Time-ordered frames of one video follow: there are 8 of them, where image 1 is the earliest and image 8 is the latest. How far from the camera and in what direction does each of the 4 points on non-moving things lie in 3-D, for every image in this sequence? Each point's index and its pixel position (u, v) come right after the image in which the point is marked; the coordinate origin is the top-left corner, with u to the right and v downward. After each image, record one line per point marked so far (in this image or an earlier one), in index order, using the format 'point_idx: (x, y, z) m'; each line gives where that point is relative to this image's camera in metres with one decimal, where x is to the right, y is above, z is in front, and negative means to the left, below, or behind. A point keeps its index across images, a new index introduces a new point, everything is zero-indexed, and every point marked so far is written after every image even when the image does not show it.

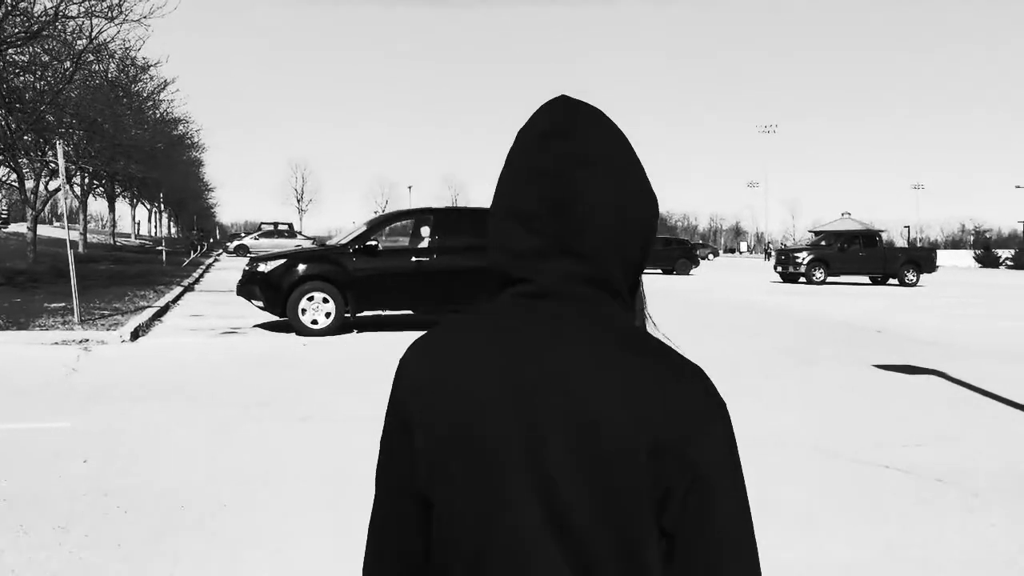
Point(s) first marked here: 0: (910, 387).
0: (+3.9, -1.0, +8.7) m
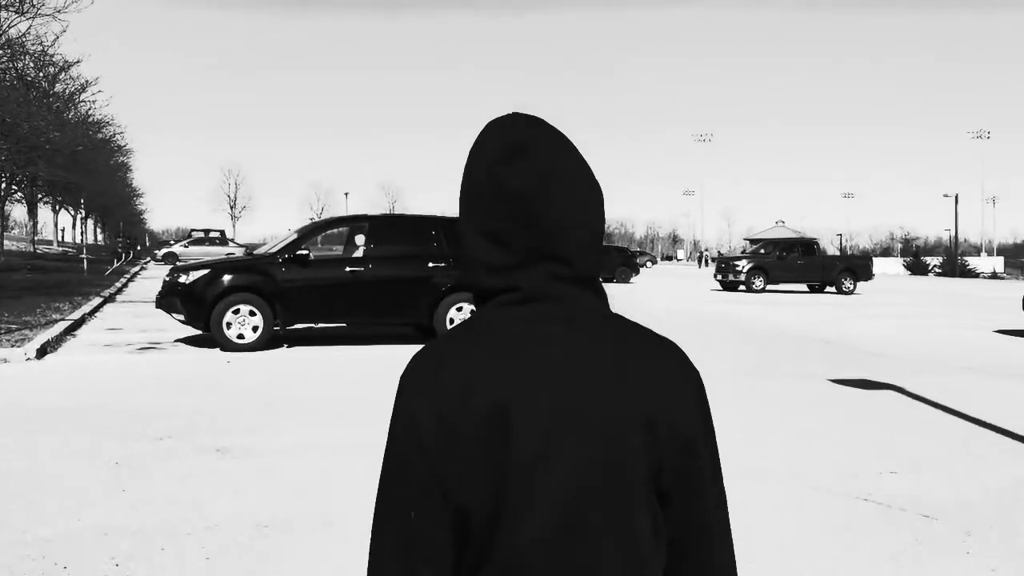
0: (+3.4, -1.1, +8.2) m
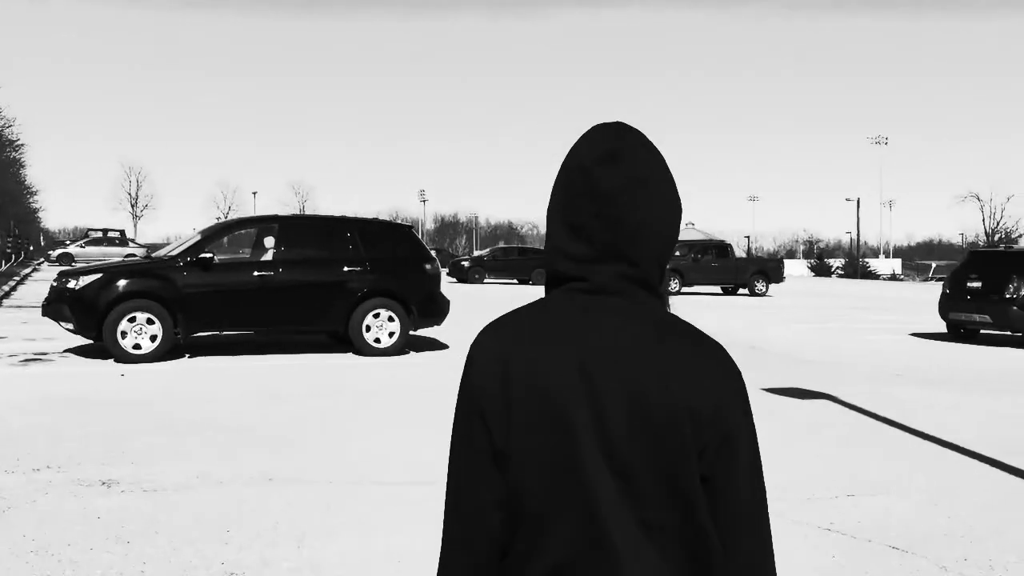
0: (+2.7, -1.2, +8.0) m
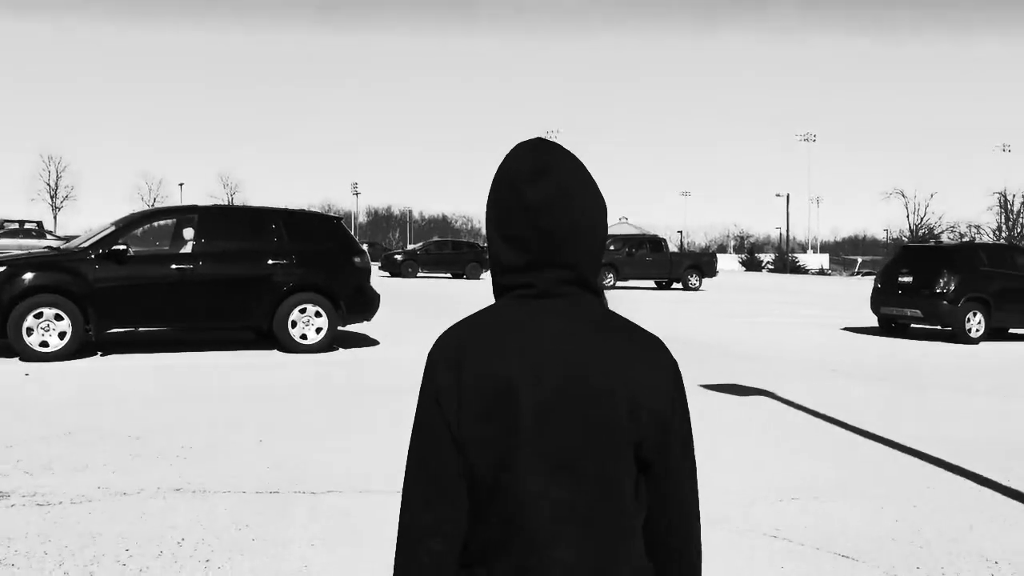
0: (+2.1, -1.1, +7.8) m
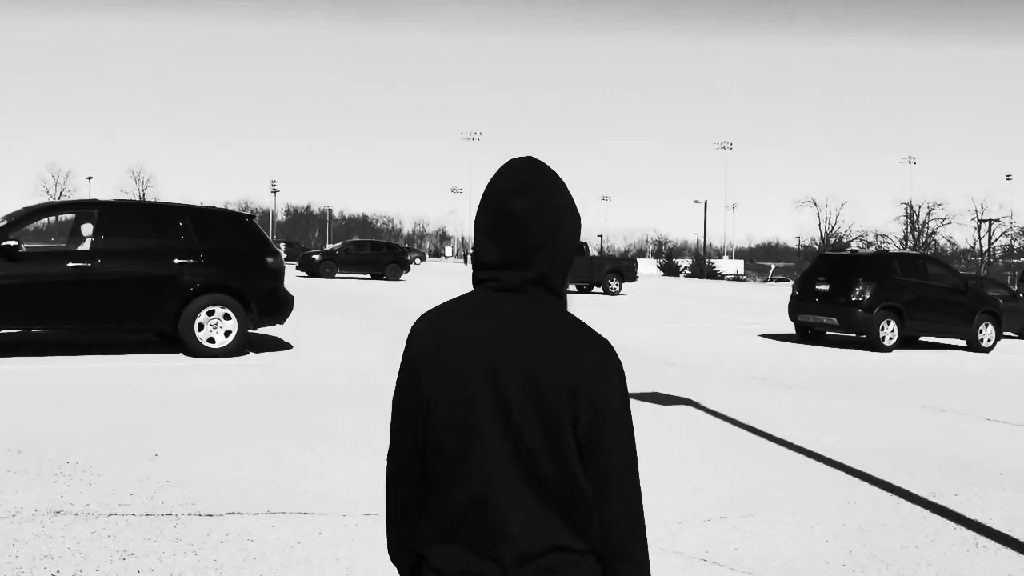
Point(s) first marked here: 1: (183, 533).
0: (+1.4, -1.2, +7.6) m
1: (-1.8, -1.3, +4.7) m
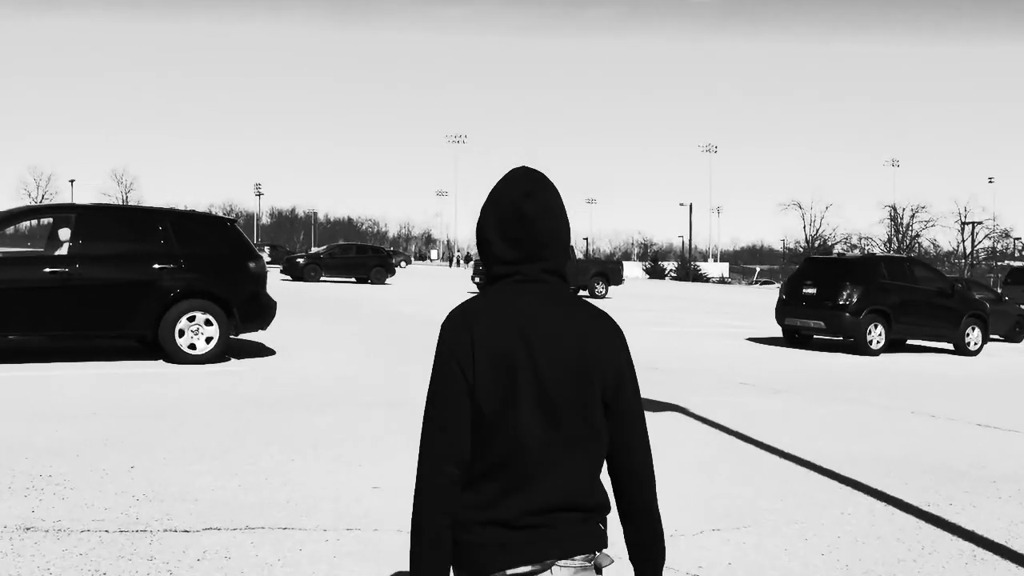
0: (+1.3, -1.2, +7.5) m
1: (-1.8, -1.4, +4.5) m
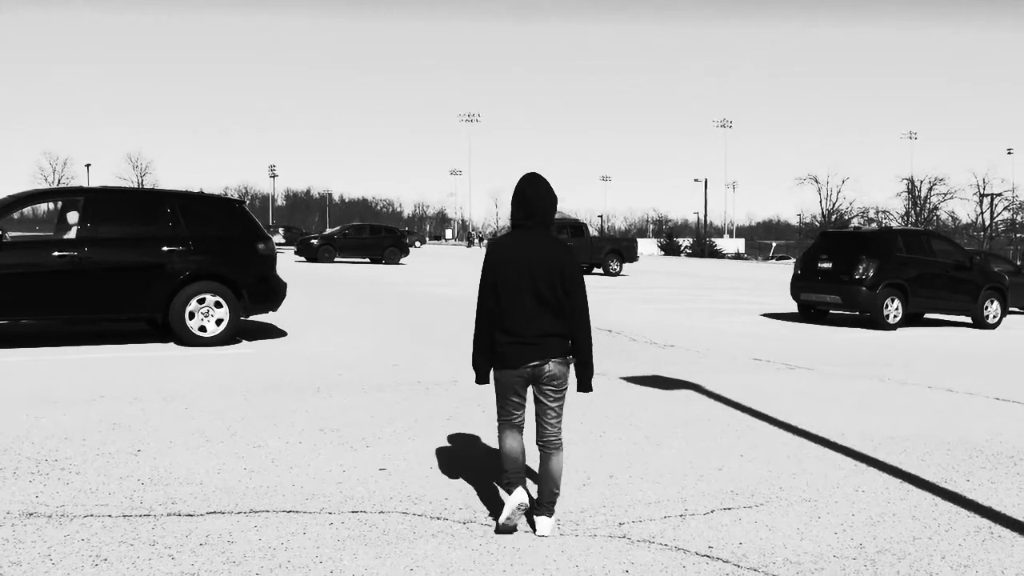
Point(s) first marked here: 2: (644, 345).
0: (+1.4, -1.0, +7.4) m
1: (-1.8, -1.3, +4.5) m
2: (+1.8, -0.7, +11.7) m
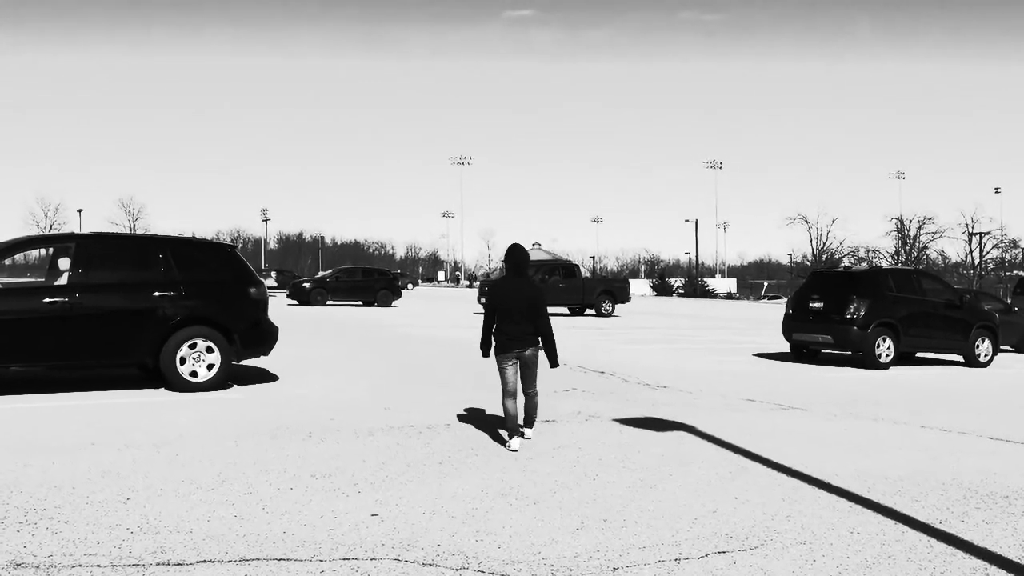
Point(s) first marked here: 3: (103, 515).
0: (+1.3, -1.4, +7.4) m
1: (-1.8, -1.5, +4.4) m
2: (+1.7, -1.3, +11.7) m
3: (-2.6, -1.5, +5.6) m
